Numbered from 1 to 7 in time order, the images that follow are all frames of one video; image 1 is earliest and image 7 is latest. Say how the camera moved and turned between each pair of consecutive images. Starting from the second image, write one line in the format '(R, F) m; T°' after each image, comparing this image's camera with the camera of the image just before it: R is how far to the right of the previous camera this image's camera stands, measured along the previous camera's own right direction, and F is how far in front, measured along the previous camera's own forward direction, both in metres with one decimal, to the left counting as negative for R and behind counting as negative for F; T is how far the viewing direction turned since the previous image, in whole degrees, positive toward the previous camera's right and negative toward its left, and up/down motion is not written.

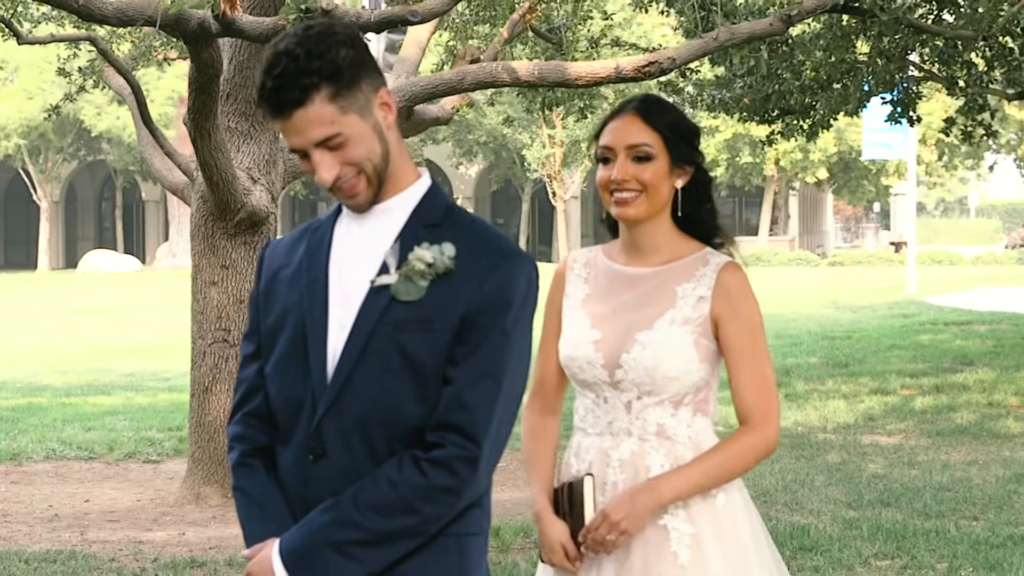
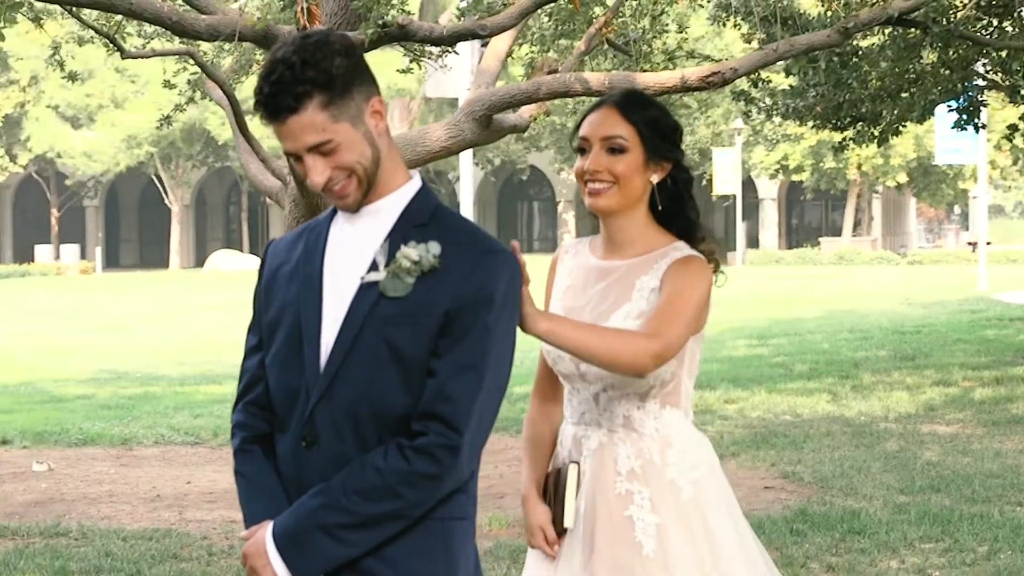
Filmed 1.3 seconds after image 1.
(+0.4, -0.4) m; -6°
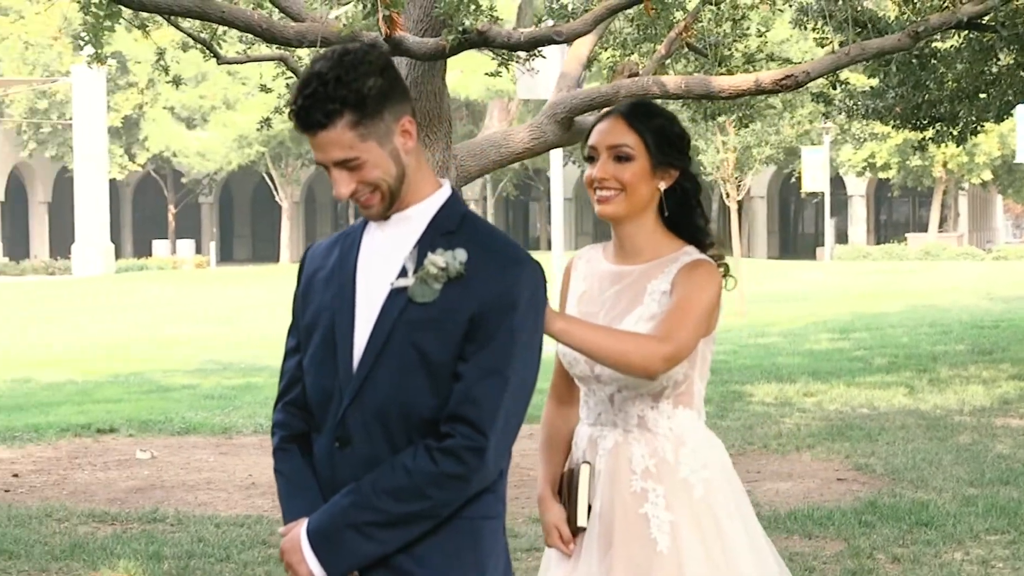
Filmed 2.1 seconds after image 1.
(+0.3, -0.3) m; -5°
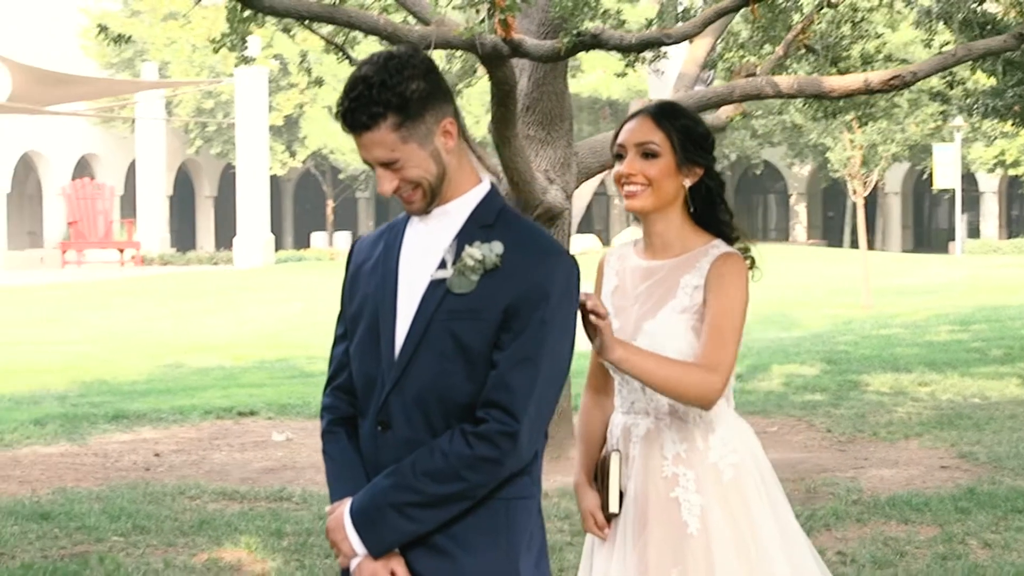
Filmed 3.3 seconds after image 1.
(+0.4, -0.3) m; -8°
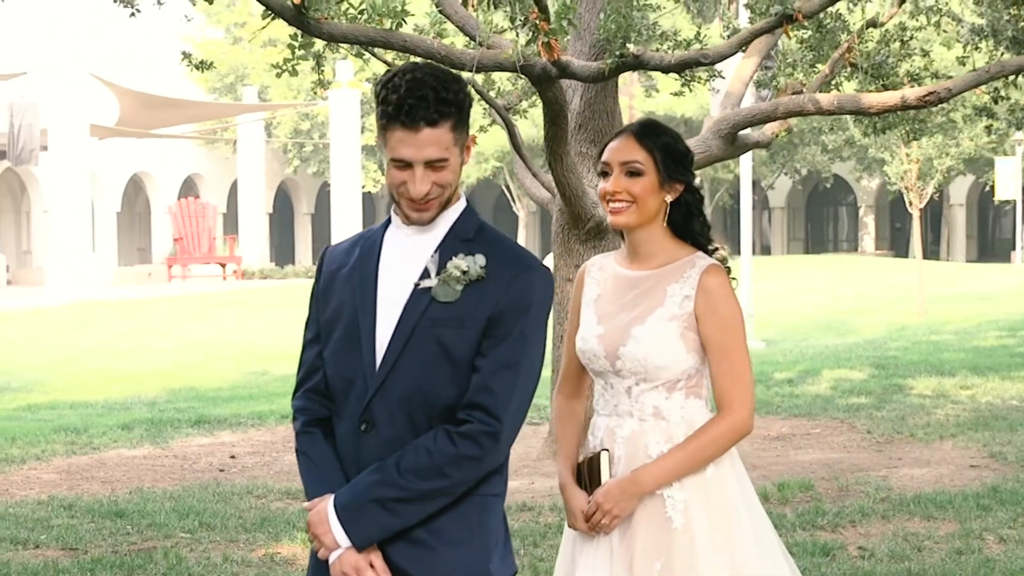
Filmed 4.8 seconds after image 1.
(+0.5, -0.5) m; -5°
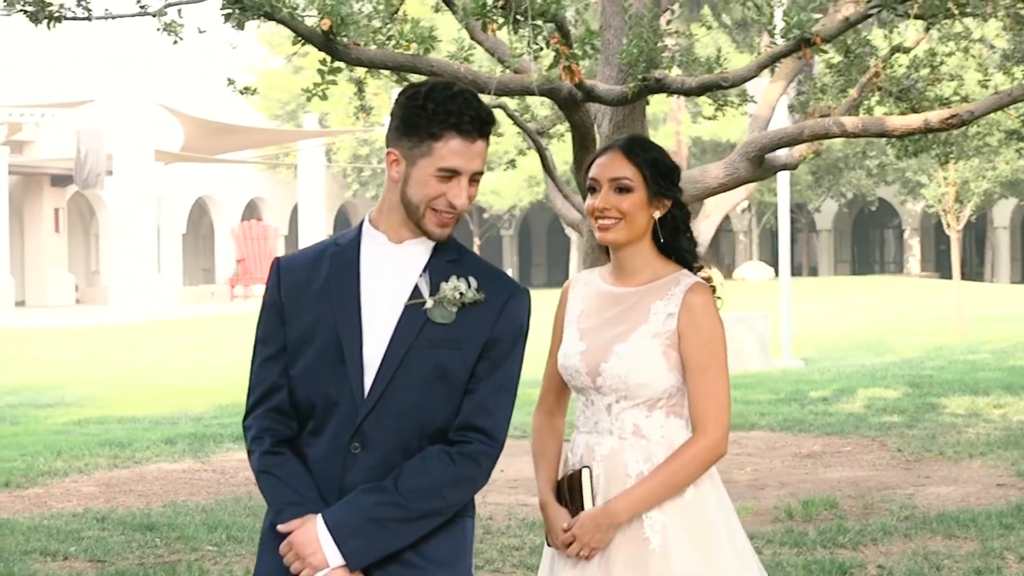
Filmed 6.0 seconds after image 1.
(+0.4, -0.2) m; -4°
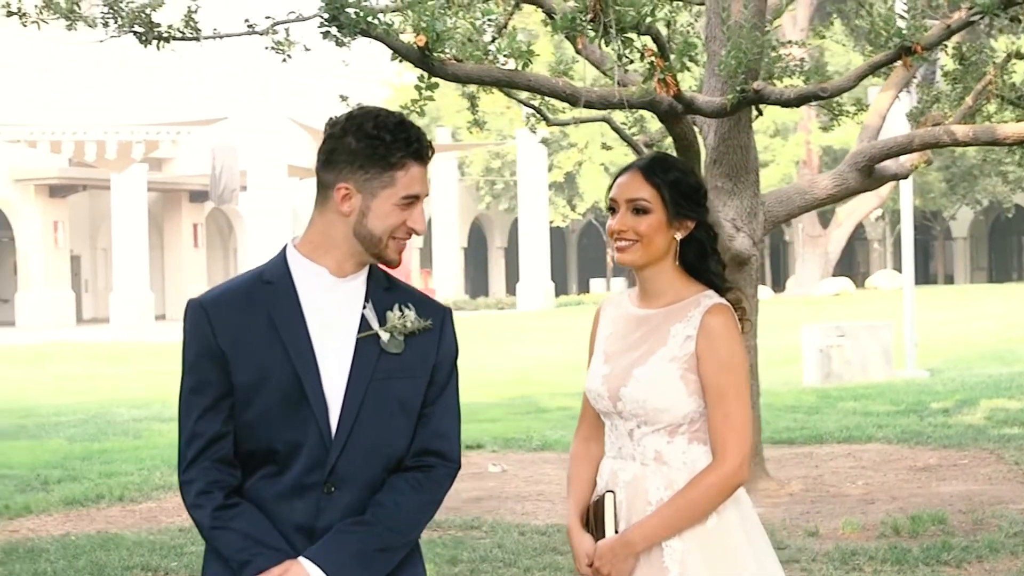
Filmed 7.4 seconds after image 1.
(+0.4, 0.0) m; -7°
